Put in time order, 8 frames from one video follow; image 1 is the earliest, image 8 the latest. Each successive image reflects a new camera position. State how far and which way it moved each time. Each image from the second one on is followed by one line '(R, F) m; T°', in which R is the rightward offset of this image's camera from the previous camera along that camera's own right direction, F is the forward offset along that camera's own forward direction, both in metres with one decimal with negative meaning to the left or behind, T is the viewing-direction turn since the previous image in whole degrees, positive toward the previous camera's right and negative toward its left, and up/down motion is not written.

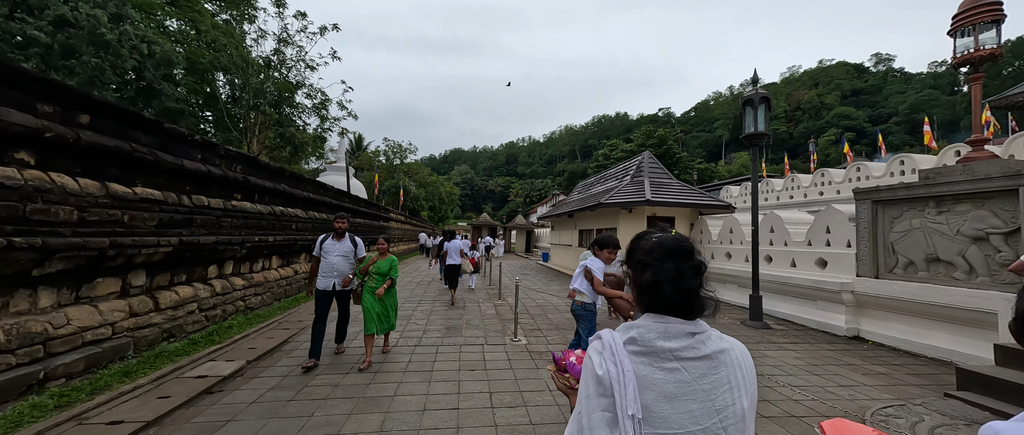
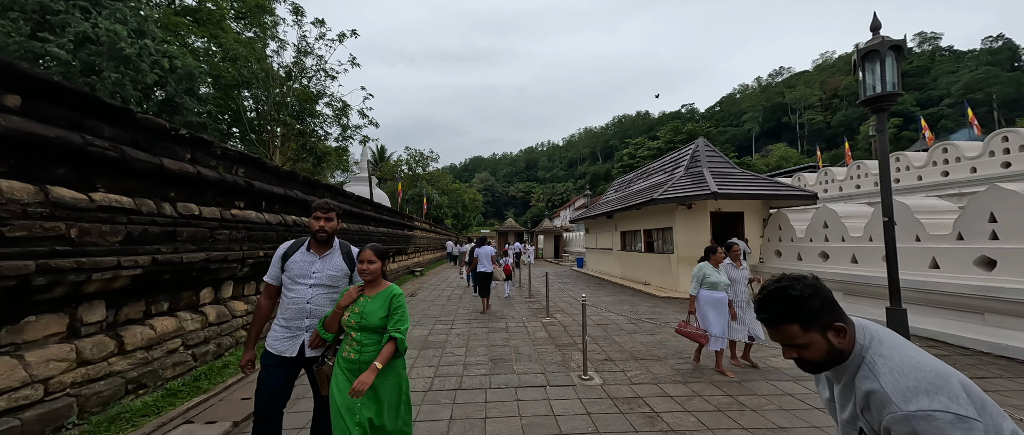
(-0.4, +1.1) m; -4°
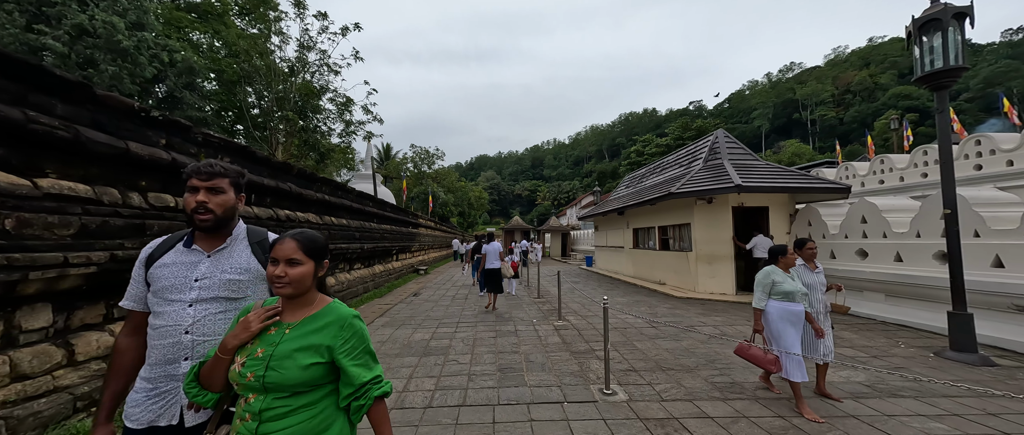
(-0.1, +0.5) m; -1°
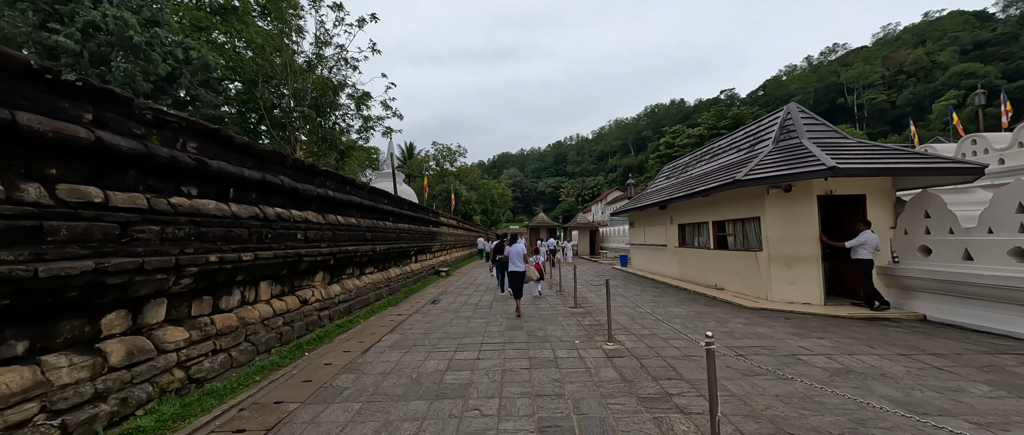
(-0.1, +1.1) m; -4°
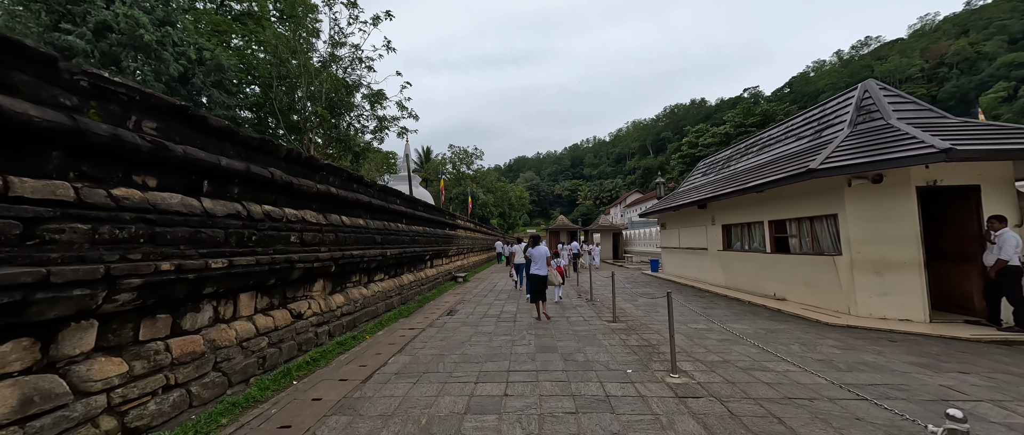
(-0.2, +0.9) m; -3°
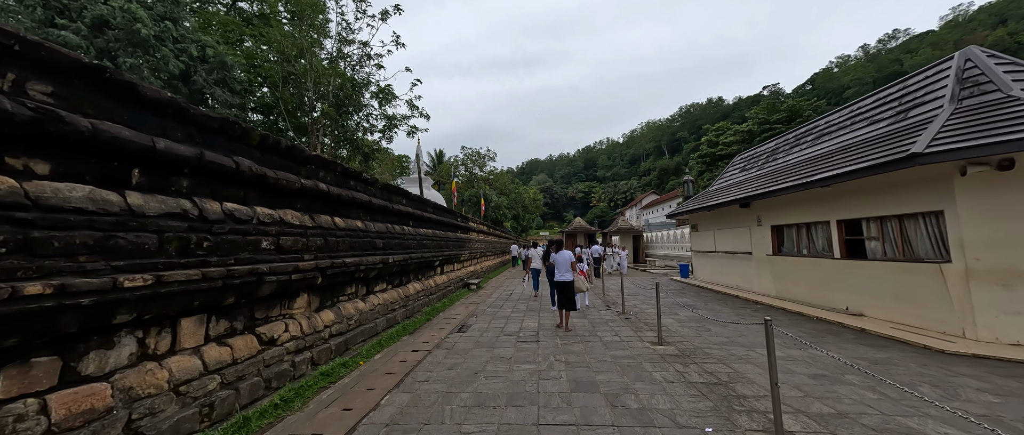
(-0.1, +1.0) m; -2°
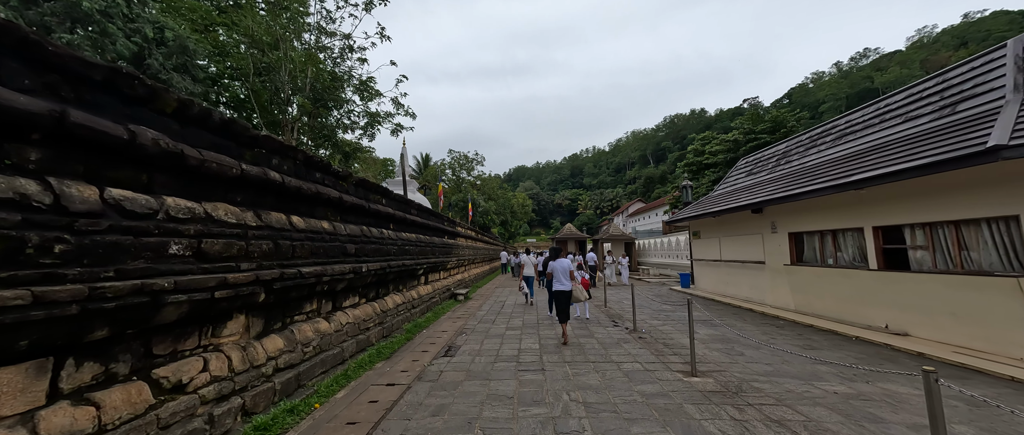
(-0.2, +0.9) m; +2°
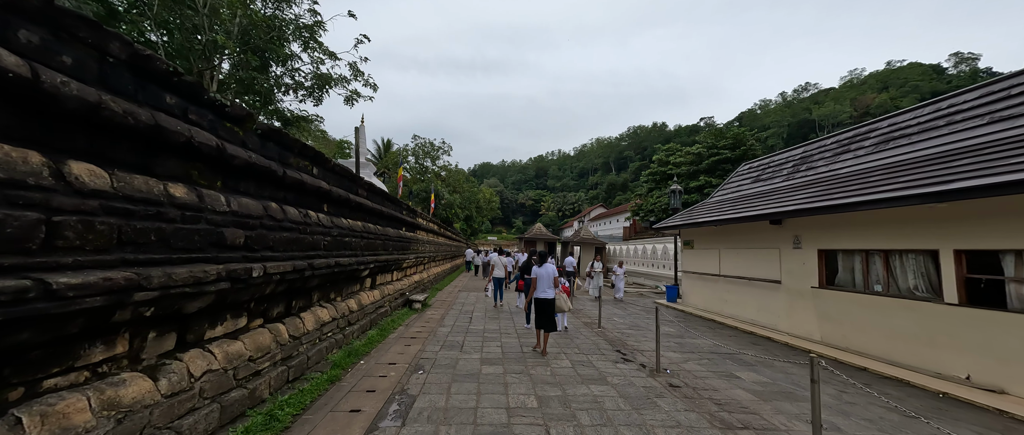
(-0.3, +1.8) m; +6°
